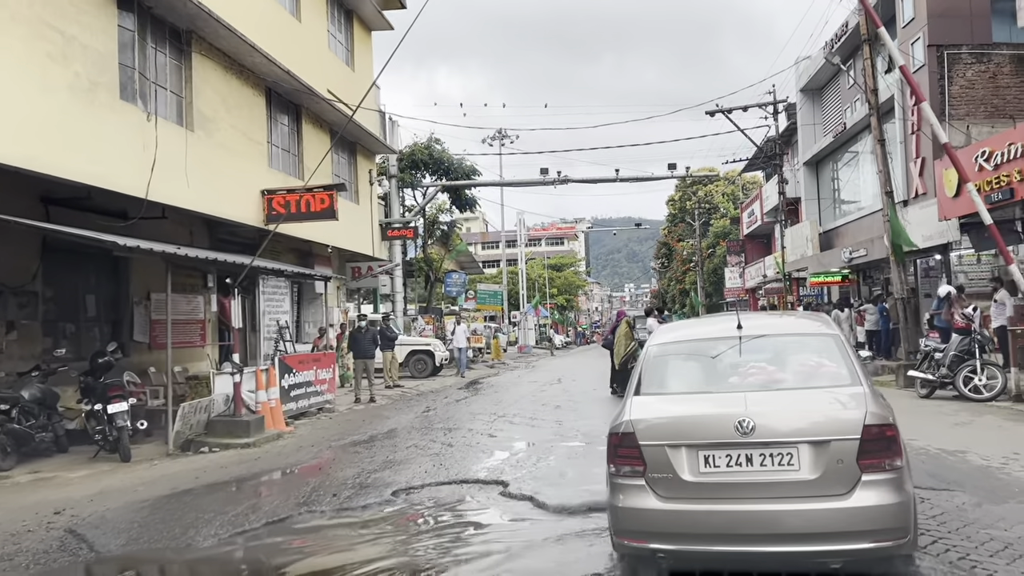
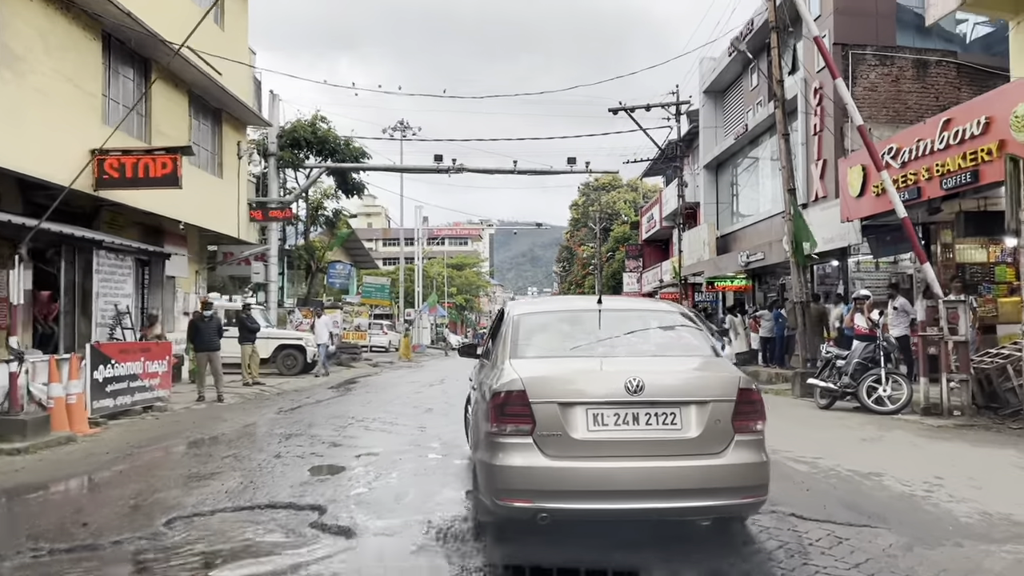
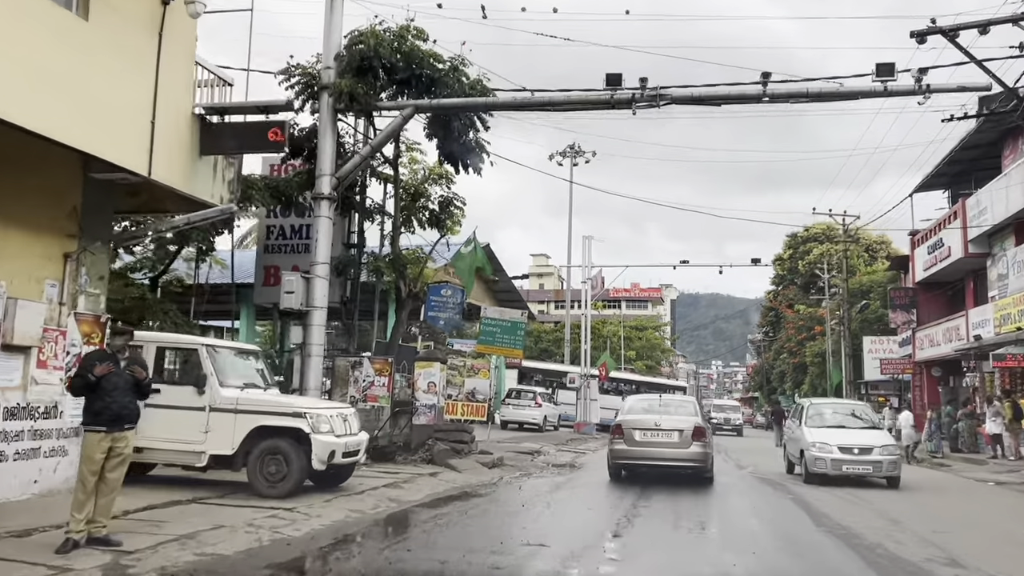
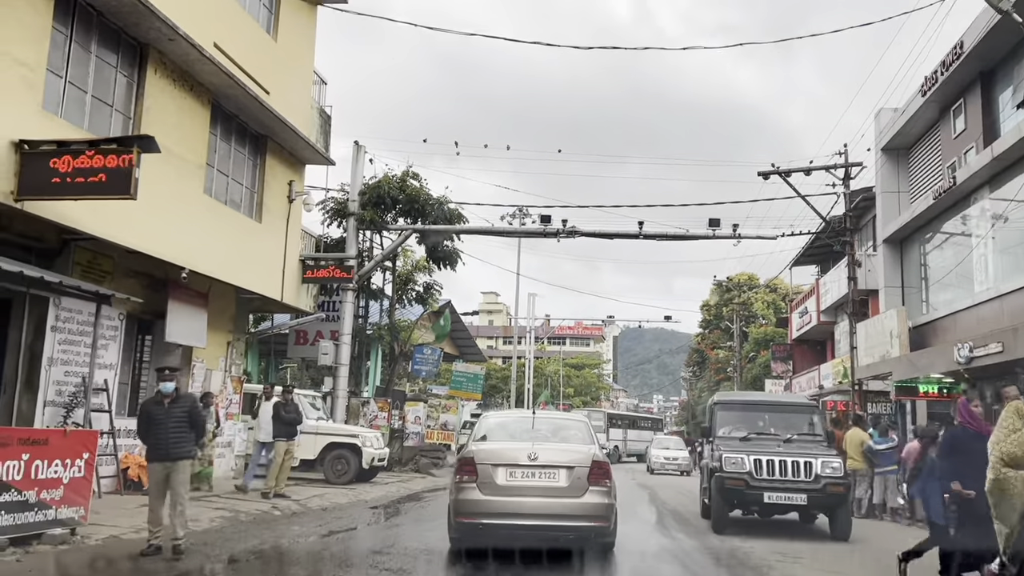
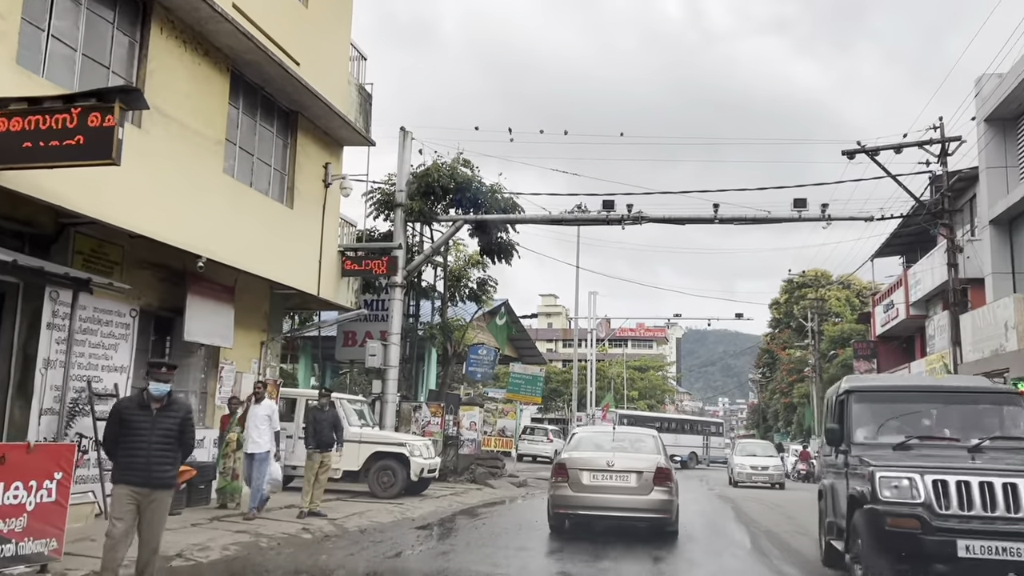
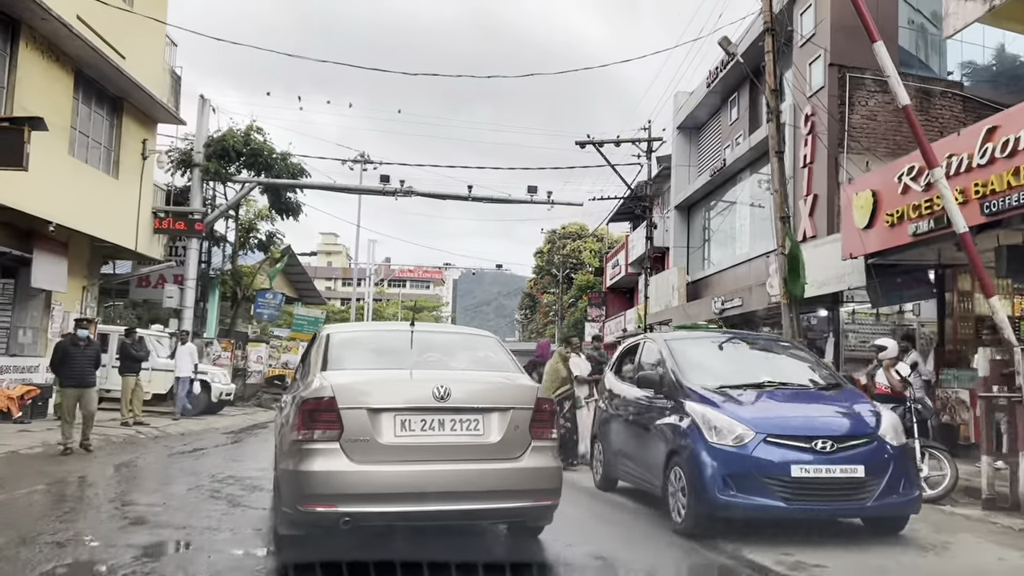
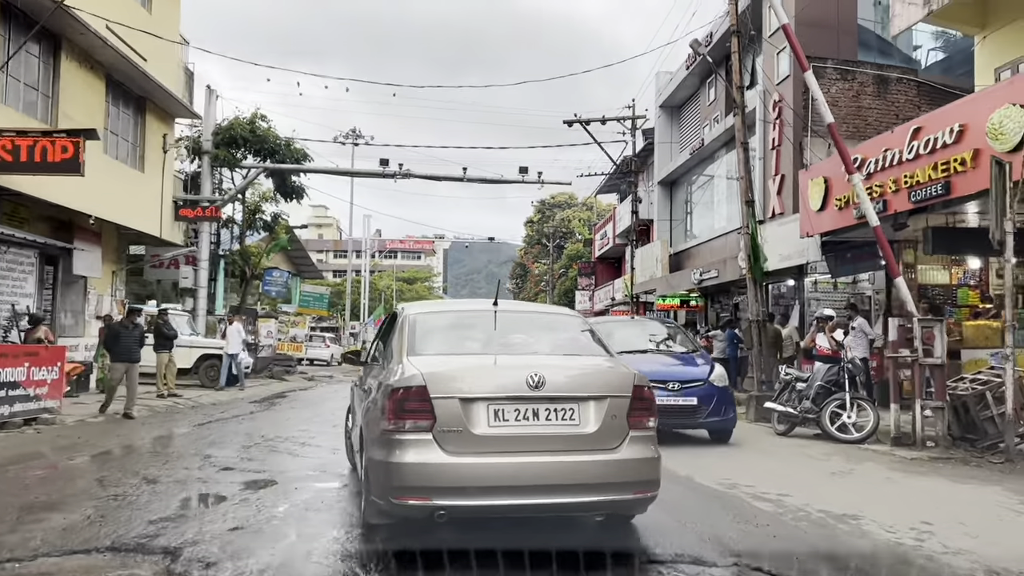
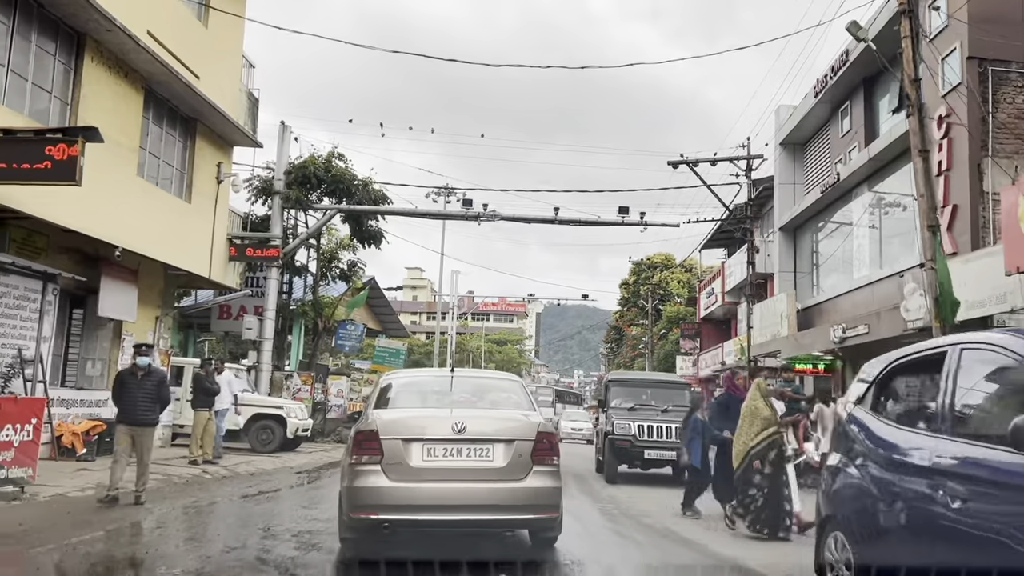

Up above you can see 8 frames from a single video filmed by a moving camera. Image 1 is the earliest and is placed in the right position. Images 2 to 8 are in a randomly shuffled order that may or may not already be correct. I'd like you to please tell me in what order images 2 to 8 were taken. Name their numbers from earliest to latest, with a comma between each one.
2, 7, 6, 8, 4, 5, 3
